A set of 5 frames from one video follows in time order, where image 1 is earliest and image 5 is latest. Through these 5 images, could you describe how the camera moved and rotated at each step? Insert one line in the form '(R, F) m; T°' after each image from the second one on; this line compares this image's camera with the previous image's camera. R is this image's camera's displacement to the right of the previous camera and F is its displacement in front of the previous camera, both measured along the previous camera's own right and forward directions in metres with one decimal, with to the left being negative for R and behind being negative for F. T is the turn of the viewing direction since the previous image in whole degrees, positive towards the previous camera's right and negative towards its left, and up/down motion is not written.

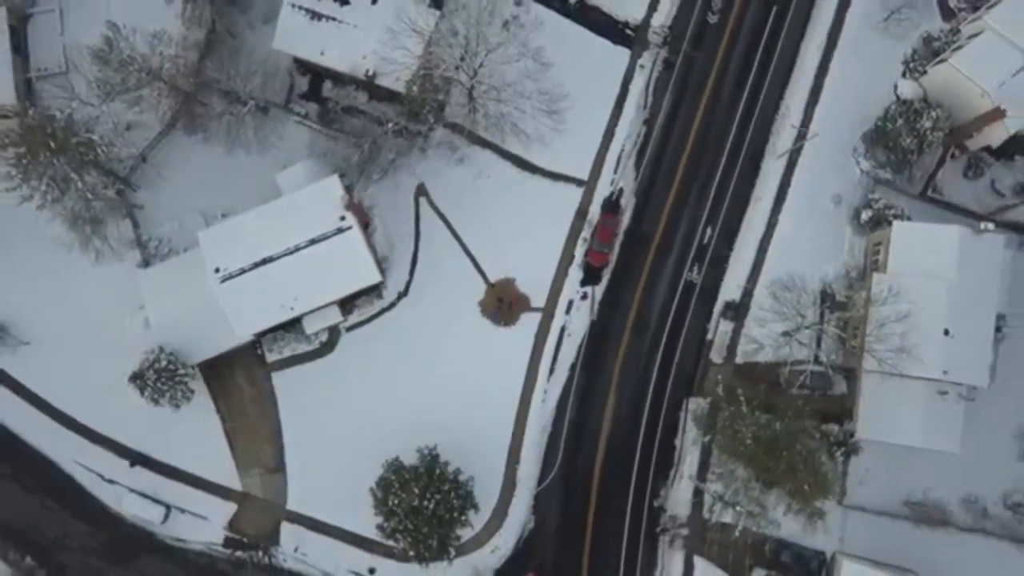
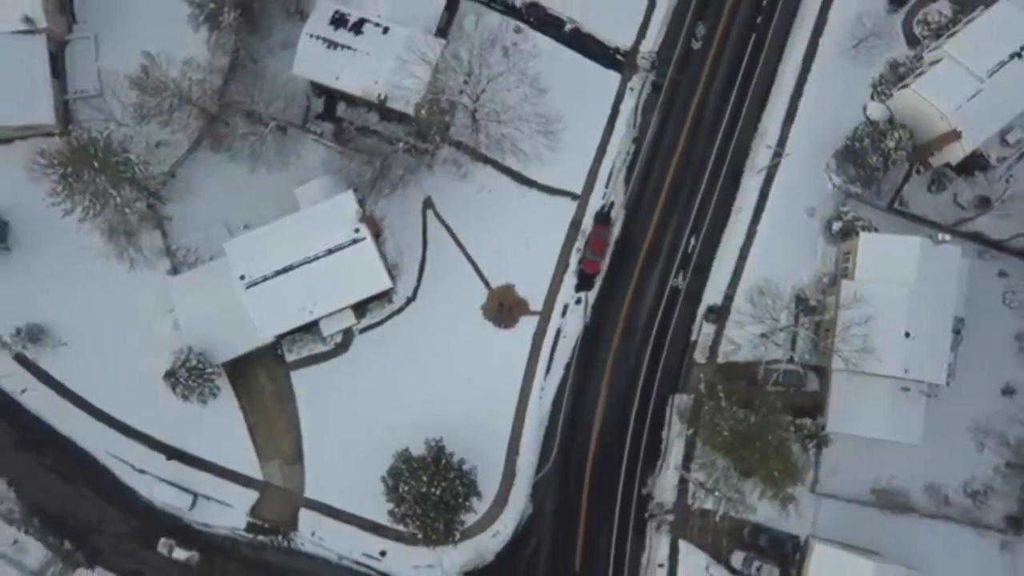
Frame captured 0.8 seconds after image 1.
(0.0, -2.9) m; 0°
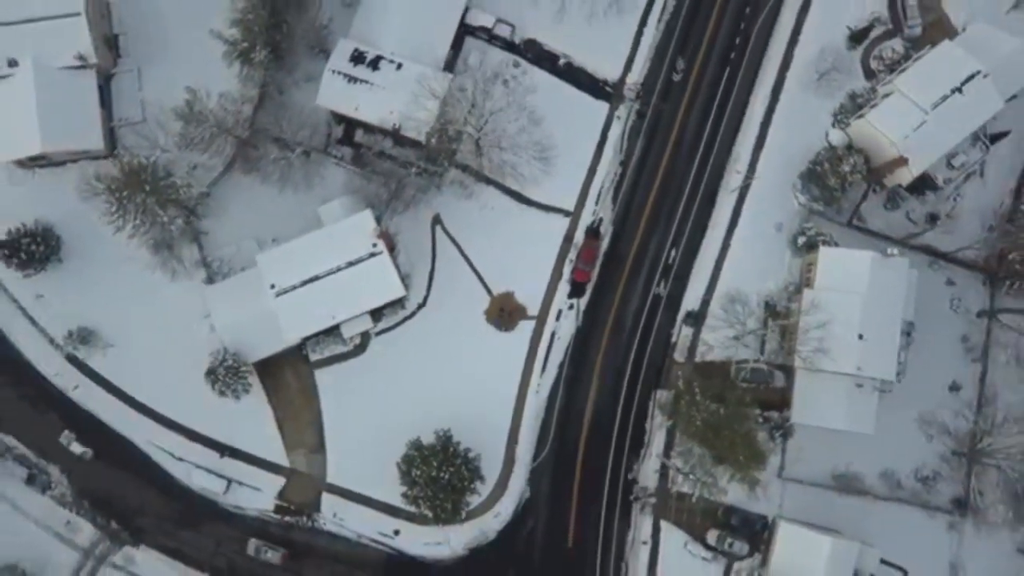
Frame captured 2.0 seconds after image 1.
(0.0, -4.4) m; 0°
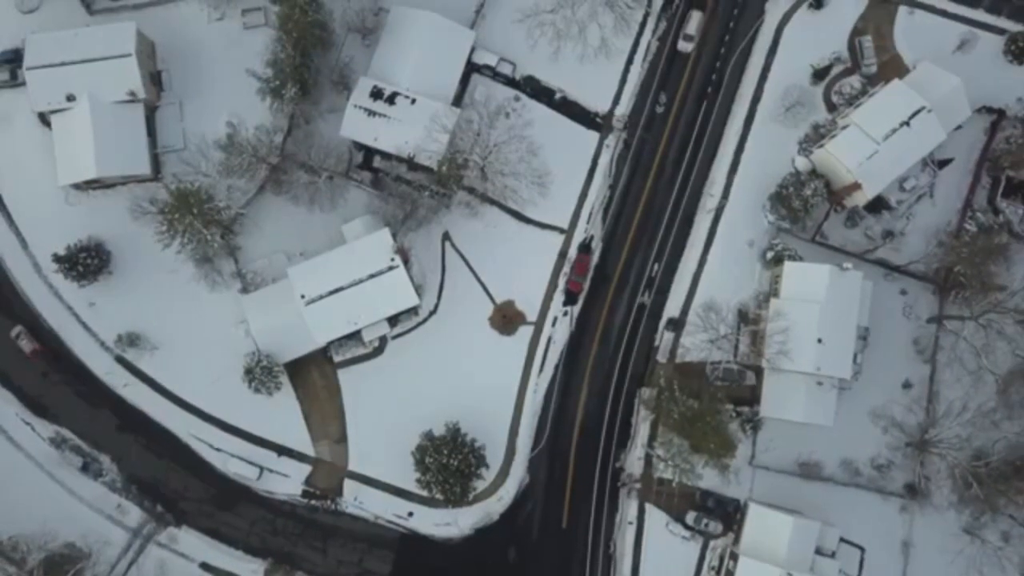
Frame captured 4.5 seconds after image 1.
(0.0, -5.1) m; 0°
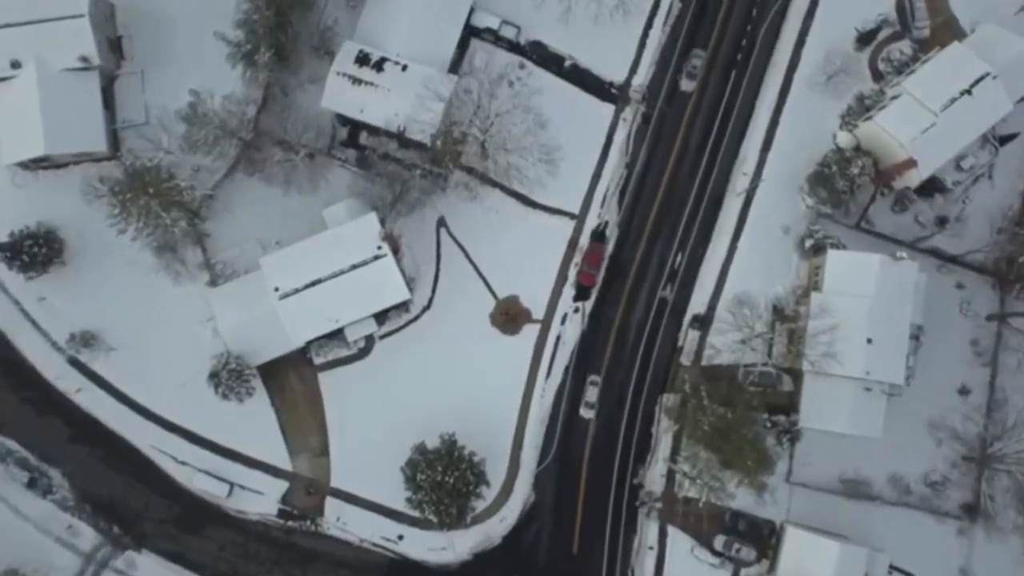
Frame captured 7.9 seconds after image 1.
(-0.1, +5.4) m; 0°
